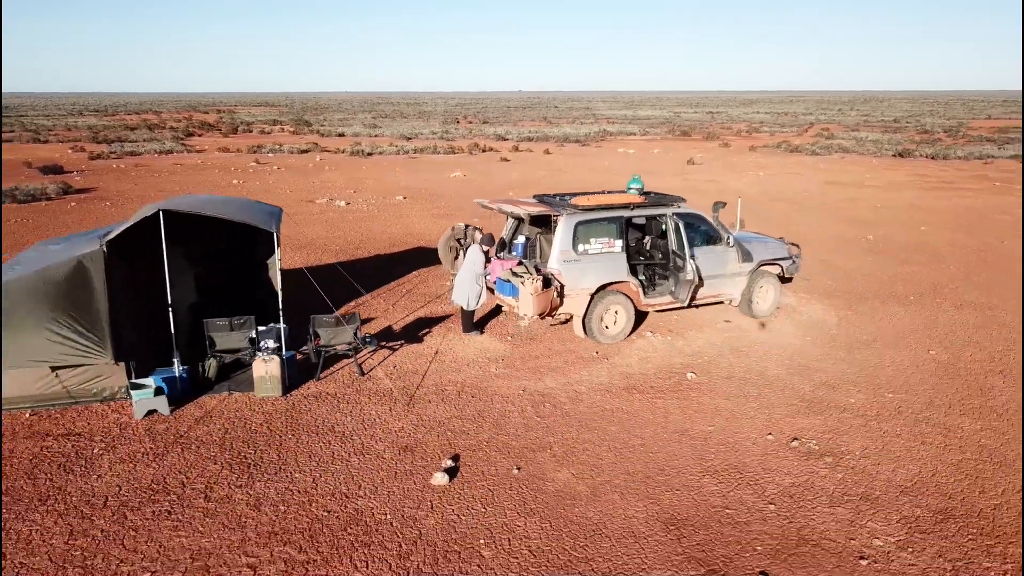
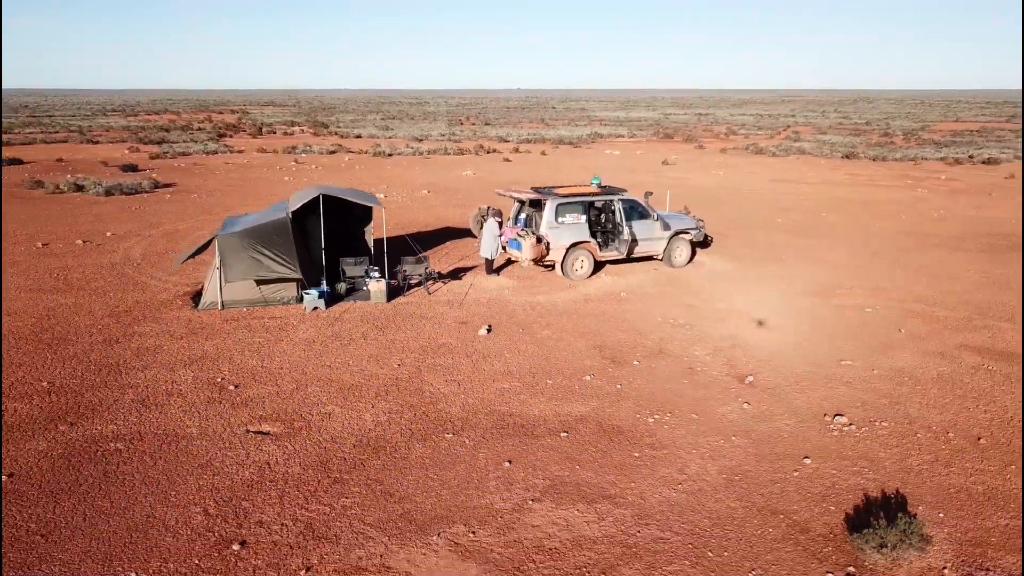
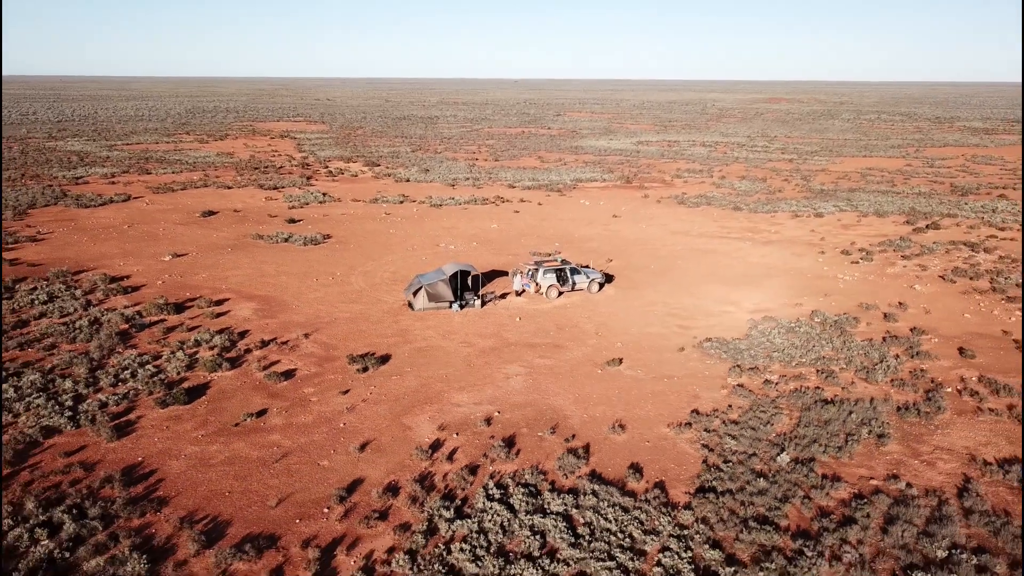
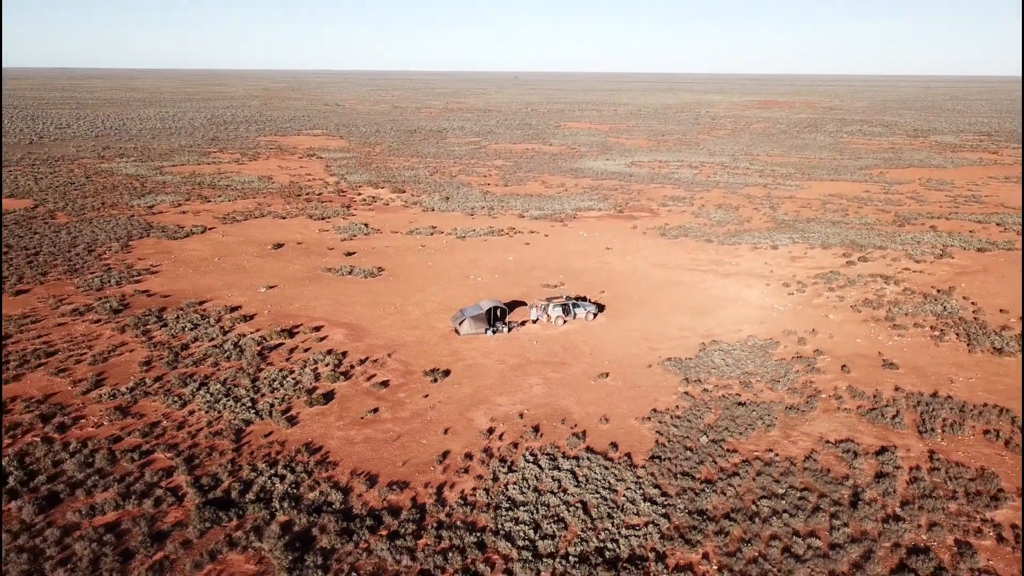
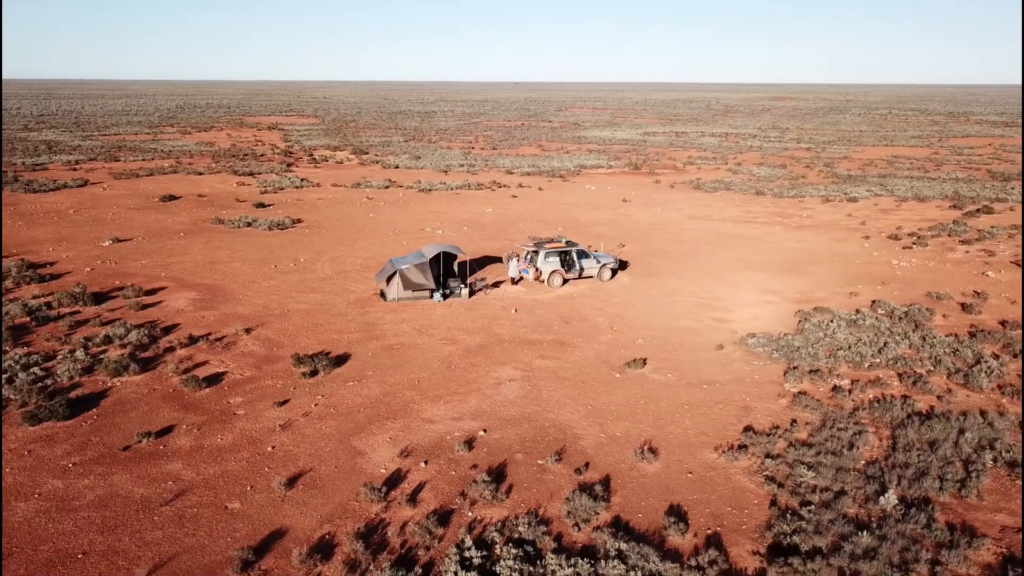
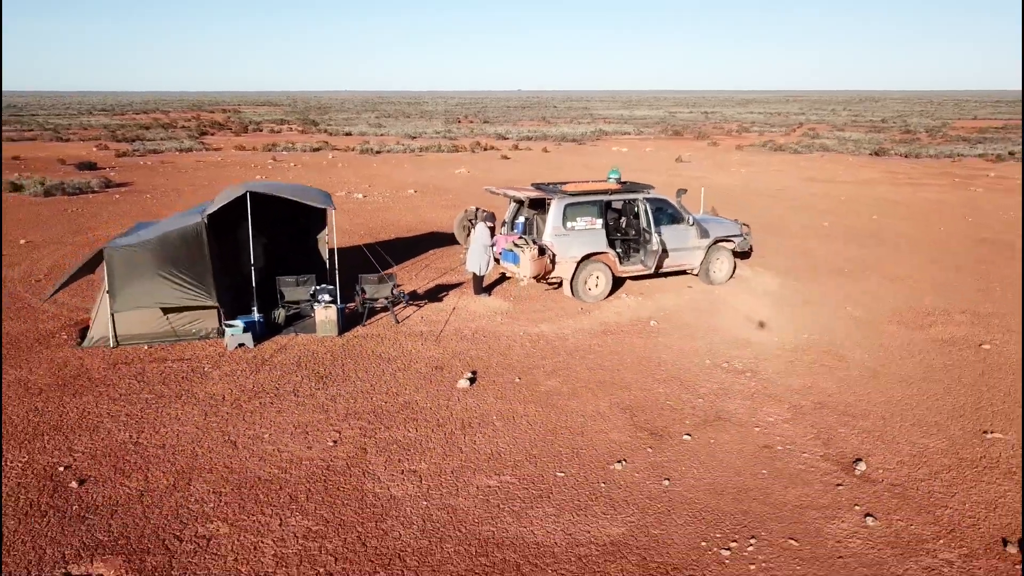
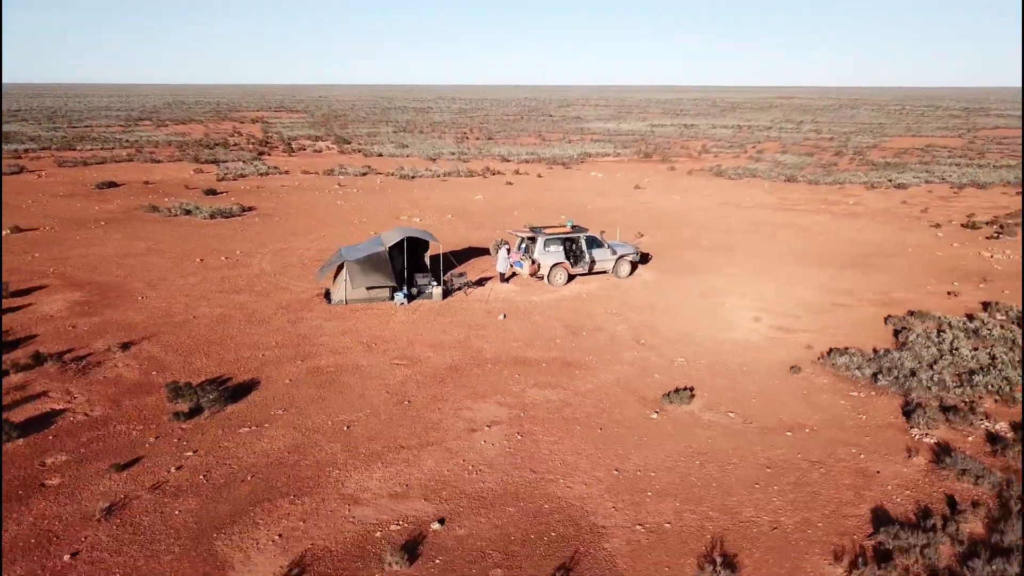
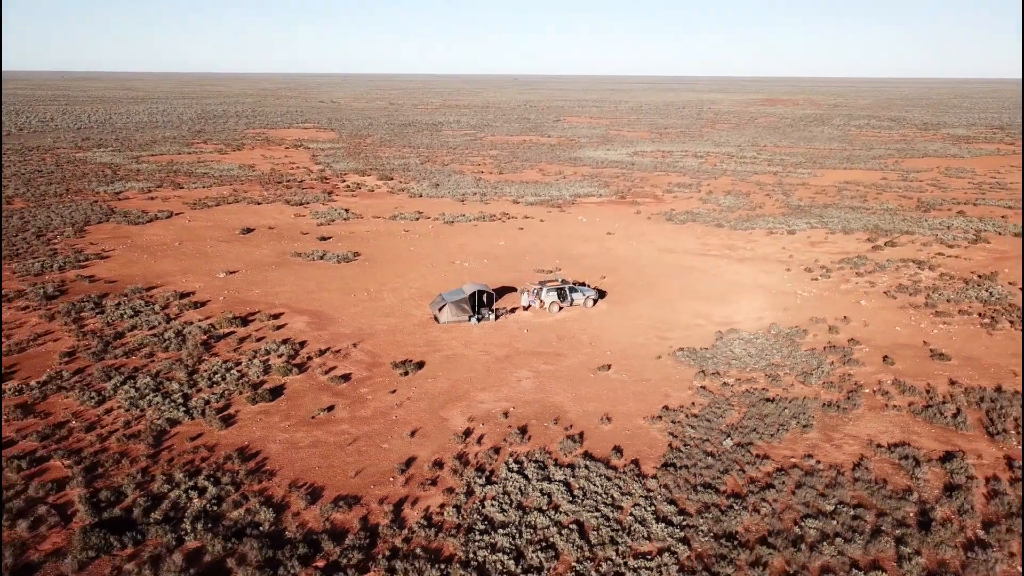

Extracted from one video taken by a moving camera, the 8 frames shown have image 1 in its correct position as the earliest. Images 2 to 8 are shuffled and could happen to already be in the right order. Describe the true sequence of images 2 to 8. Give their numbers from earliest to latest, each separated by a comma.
6, 2, 7, 5, 3, 8, 4
